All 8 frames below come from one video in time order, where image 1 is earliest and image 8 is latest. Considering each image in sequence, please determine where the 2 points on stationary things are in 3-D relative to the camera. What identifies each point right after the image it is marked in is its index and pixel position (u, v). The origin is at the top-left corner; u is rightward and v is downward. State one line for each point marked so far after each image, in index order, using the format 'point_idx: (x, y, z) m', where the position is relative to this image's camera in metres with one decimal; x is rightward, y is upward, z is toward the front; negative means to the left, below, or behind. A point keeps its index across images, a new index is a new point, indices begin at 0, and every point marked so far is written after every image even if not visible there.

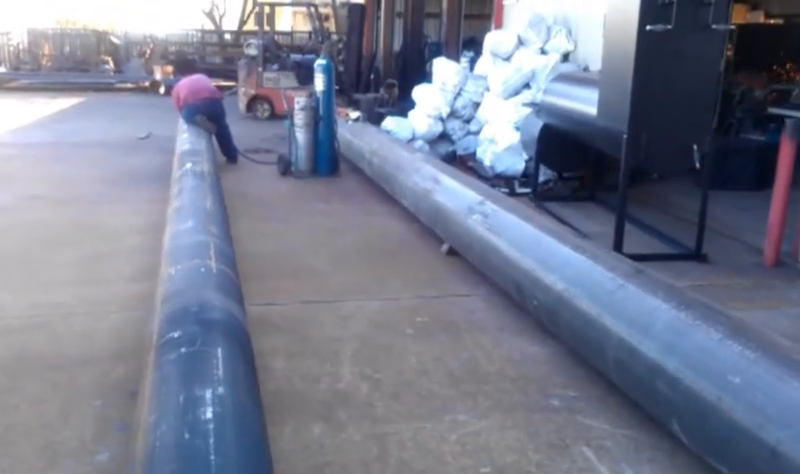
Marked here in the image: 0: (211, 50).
0: (-3.9, +3.8, +18.2) m
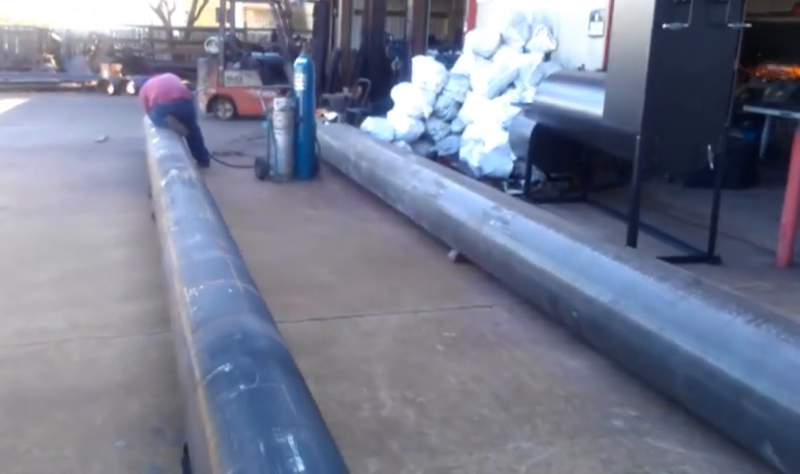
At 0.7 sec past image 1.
0: (-4.8, +3.7, +17.7) m
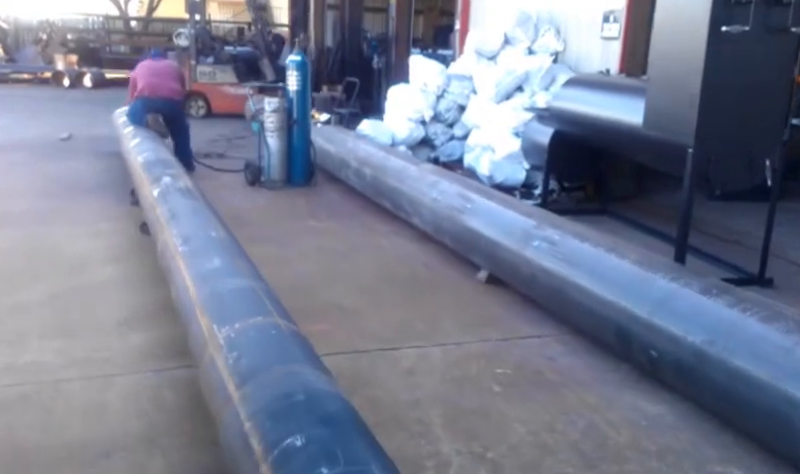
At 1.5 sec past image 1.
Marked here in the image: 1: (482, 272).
0: (-5.3, +3.7, +17.0) m
1: (+0.4, -0.2, +4.1) m
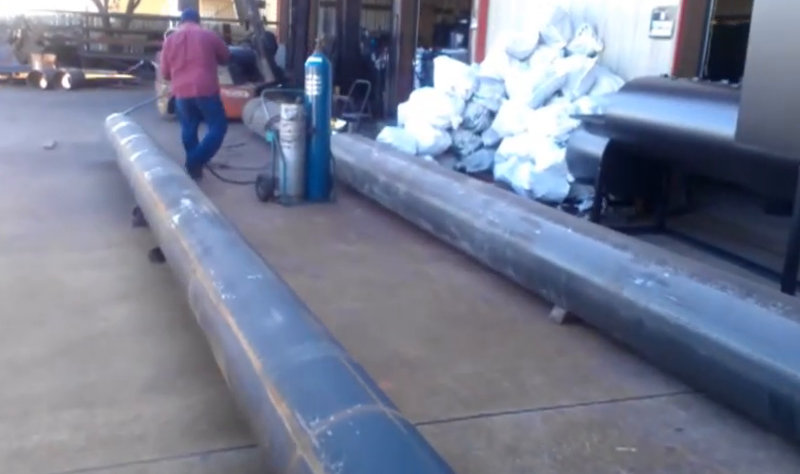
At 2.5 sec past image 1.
0: (-5.4, +3.6, +16.3) m
1: (+0.6, -0.3, +3.5) m
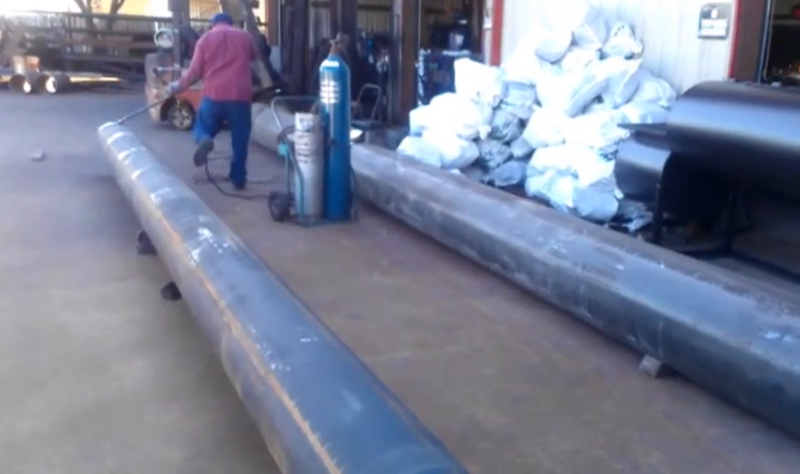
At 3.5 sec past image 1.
0: (-5.4, +3.4, +15.7) m
1: (+0.8, -0.4, +3.0) m
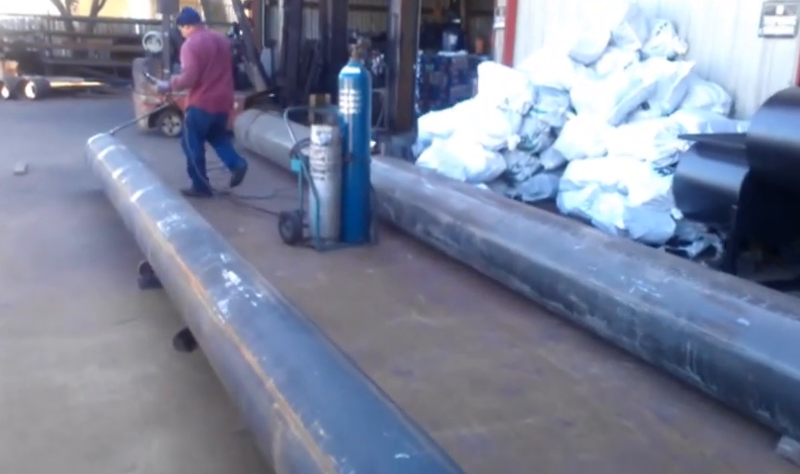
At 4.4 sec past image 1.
0: (-5.5, +3.2, +15.0) m
1: (+1.0, -0.5, +2.5) m
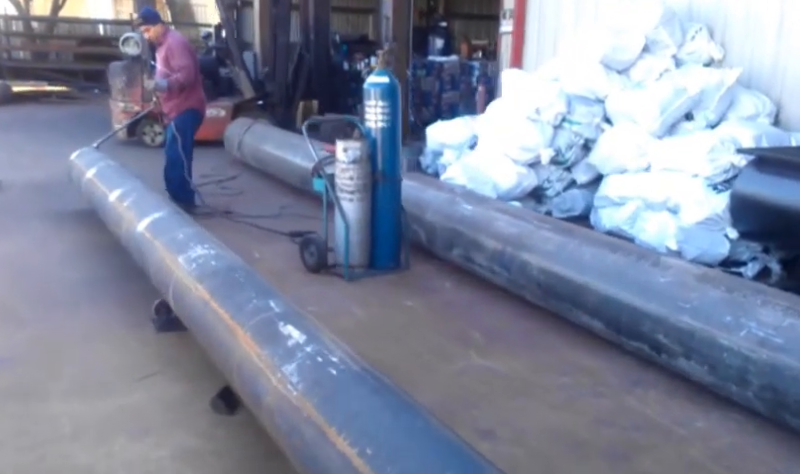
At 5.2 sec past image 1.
0: (-5.8, +3.0, +14.4) m
1: (+1.3, -0.6, +2.1) m
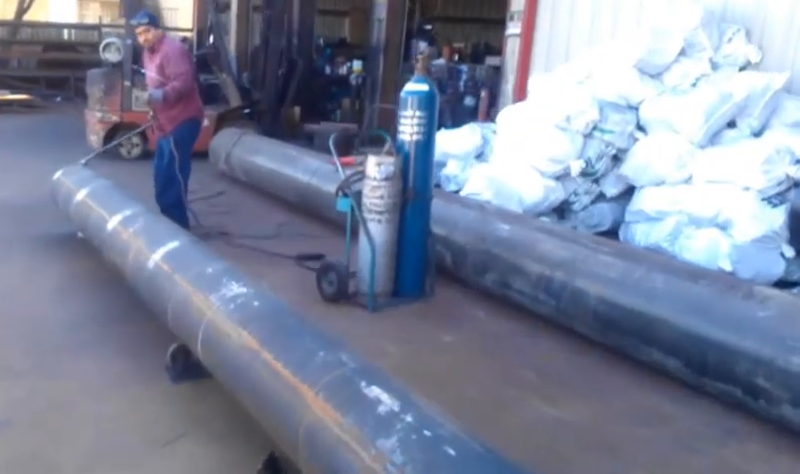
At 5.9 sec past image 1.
0: (-6.2, +2.8, +13.7) m
1: (+1.5, -0.7, +1.8) m
